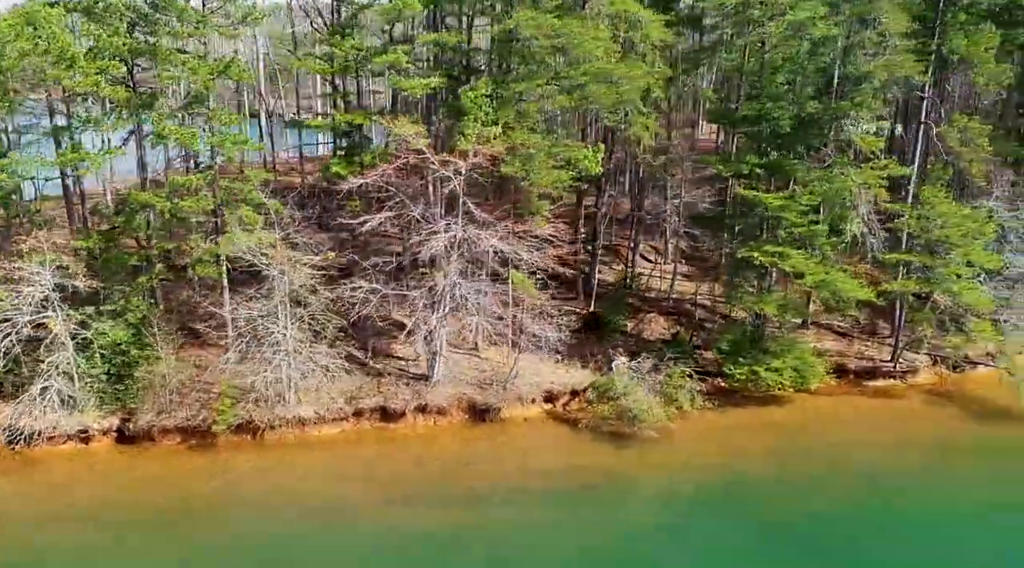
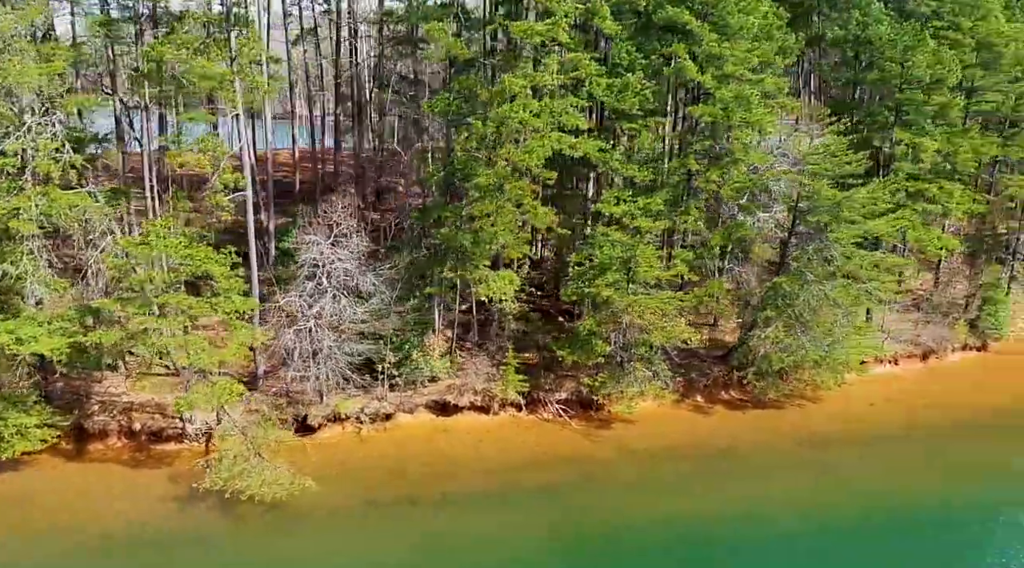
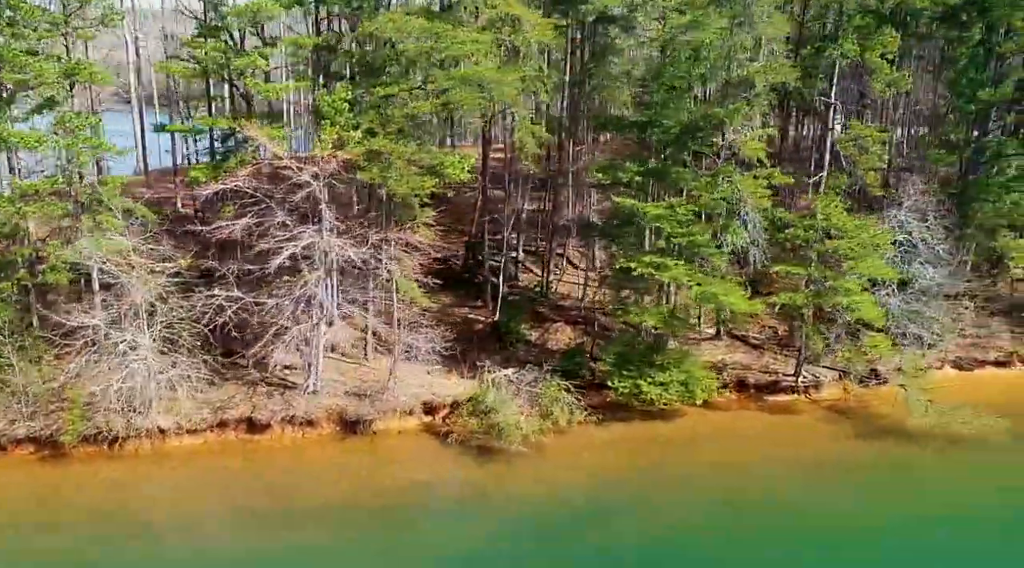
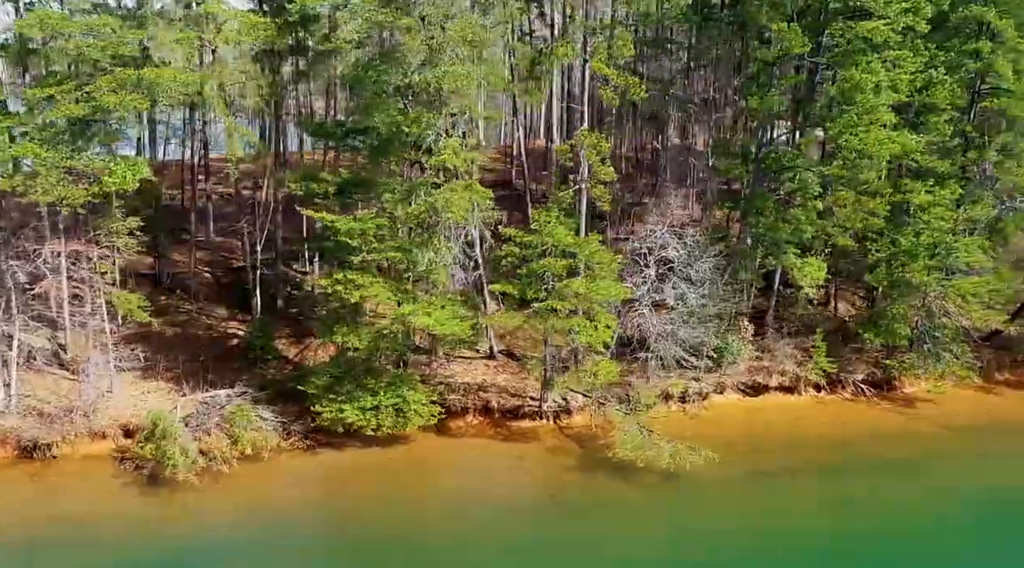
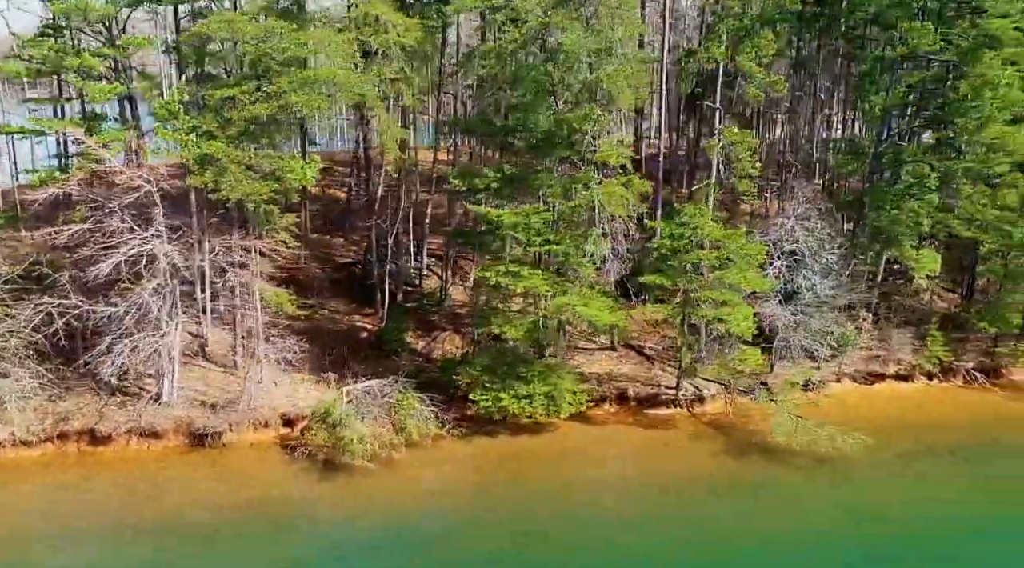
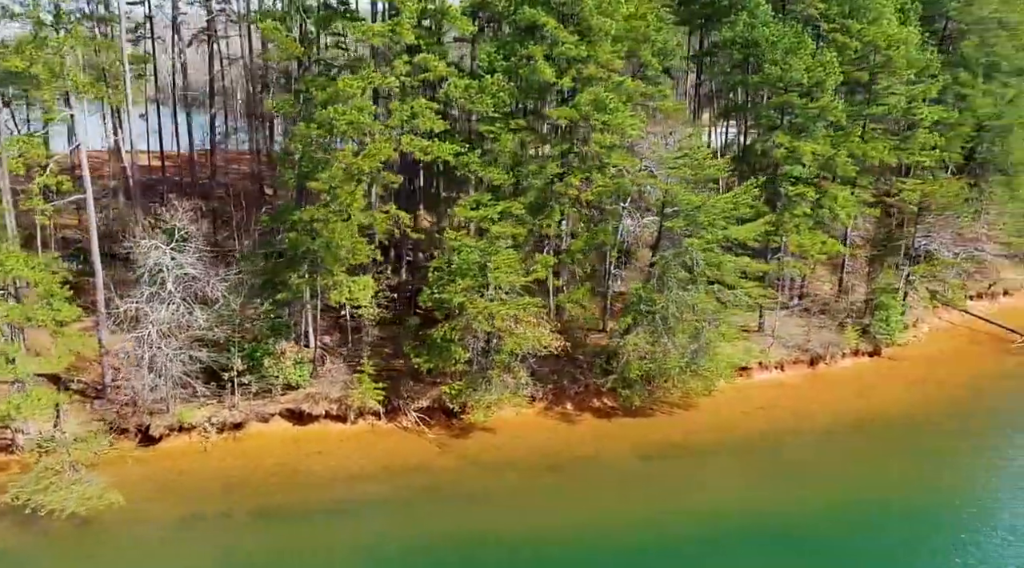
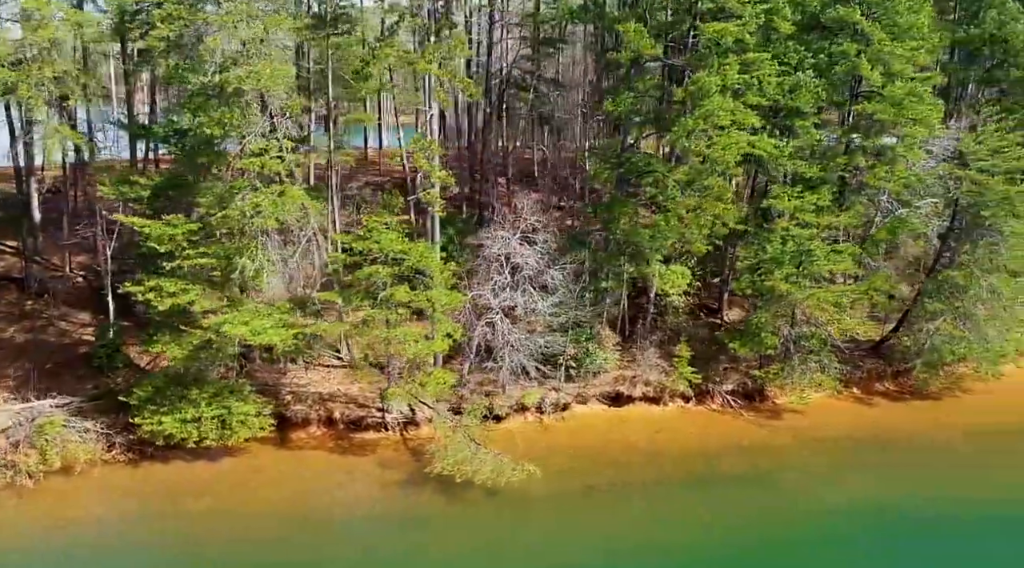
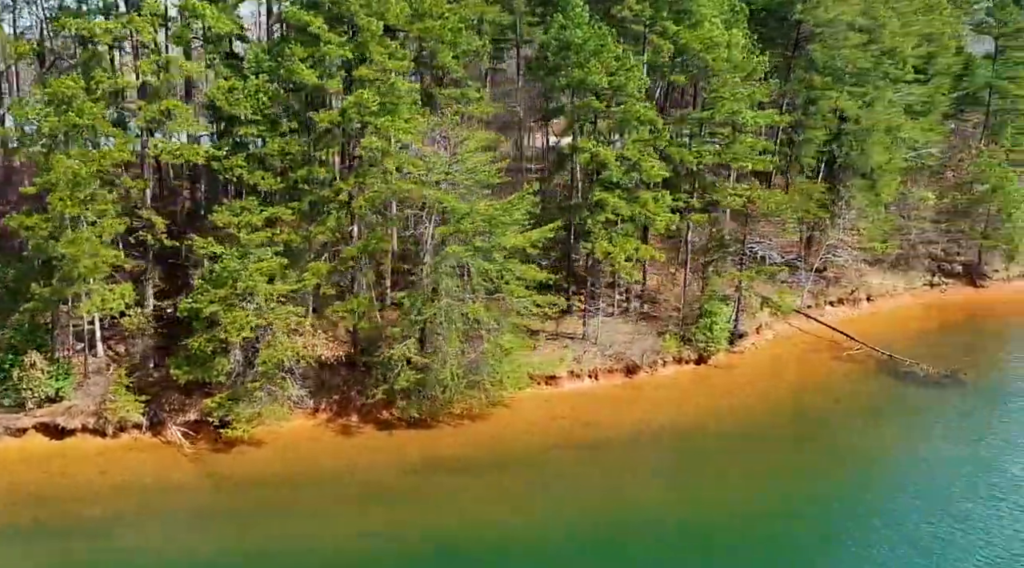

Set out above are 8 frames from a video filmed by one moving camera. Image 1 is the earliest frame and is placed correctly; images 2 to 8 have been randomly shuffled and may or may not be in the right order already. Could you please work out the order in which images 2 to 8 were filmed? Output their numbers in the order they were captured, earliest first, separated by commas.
3, 5, 4, 7, 2, 6, 8
